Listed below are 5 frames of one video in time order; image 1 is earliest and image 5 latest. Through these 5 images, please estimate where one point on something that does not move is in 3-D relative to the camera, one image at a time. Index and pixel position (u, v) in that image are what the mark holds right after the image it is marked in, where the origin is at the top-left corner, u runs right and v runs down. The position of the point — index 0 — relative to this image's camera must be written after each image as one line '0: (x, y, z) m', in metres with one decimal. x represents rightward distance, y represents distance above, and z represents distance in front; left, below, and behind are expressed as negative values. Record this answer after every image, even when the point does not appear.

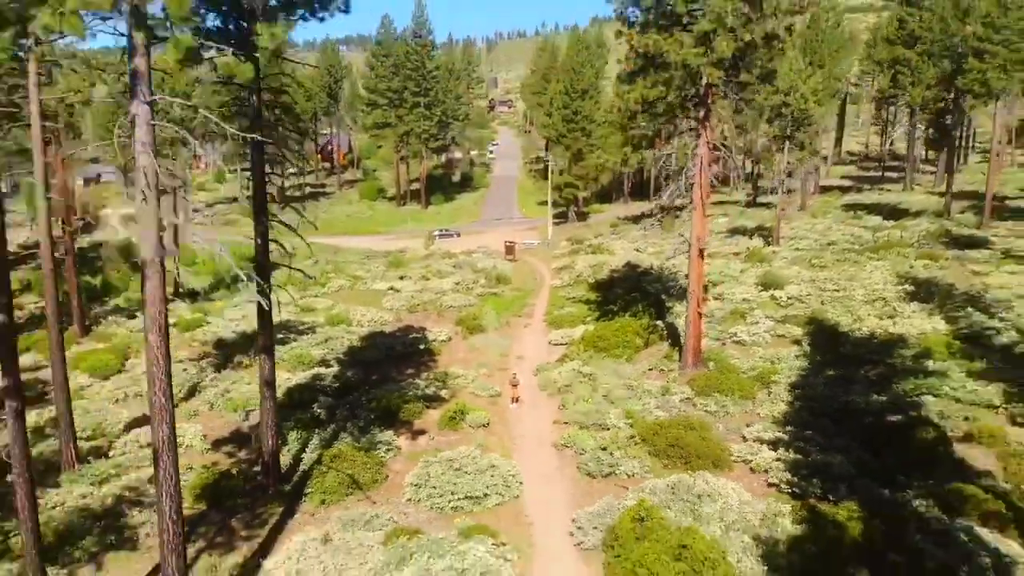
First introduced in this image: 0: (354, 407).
0: (-4.3, -3.2, +19.8) m
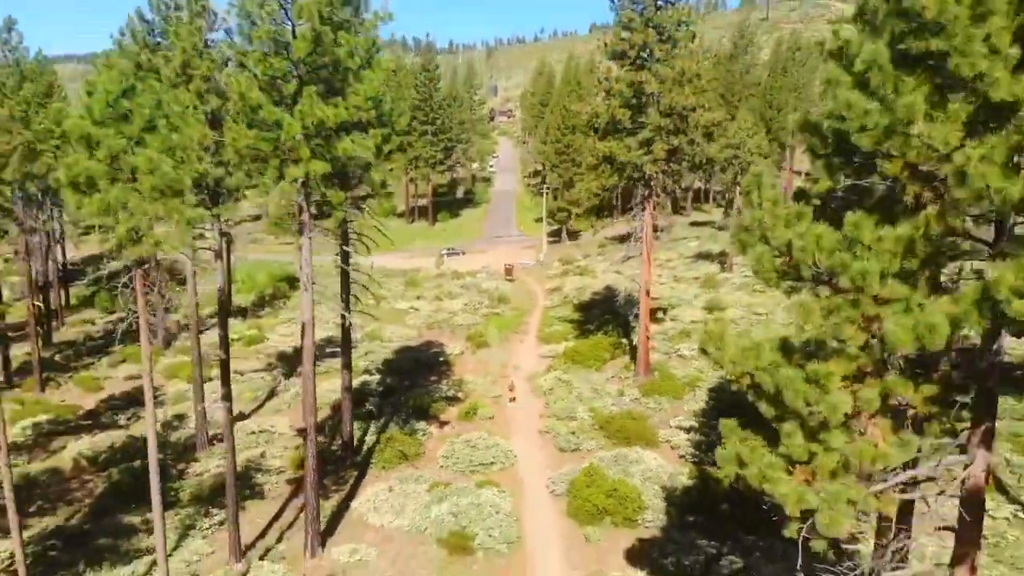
0: (-4.4, -4.4, +27.1) m
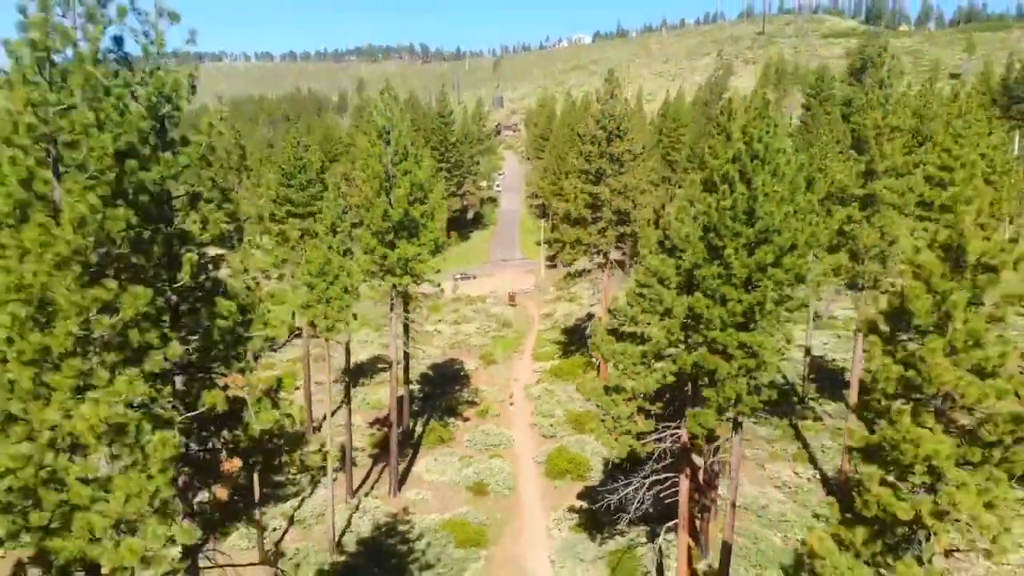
0: (-4.4, -6.6, +39.7) m
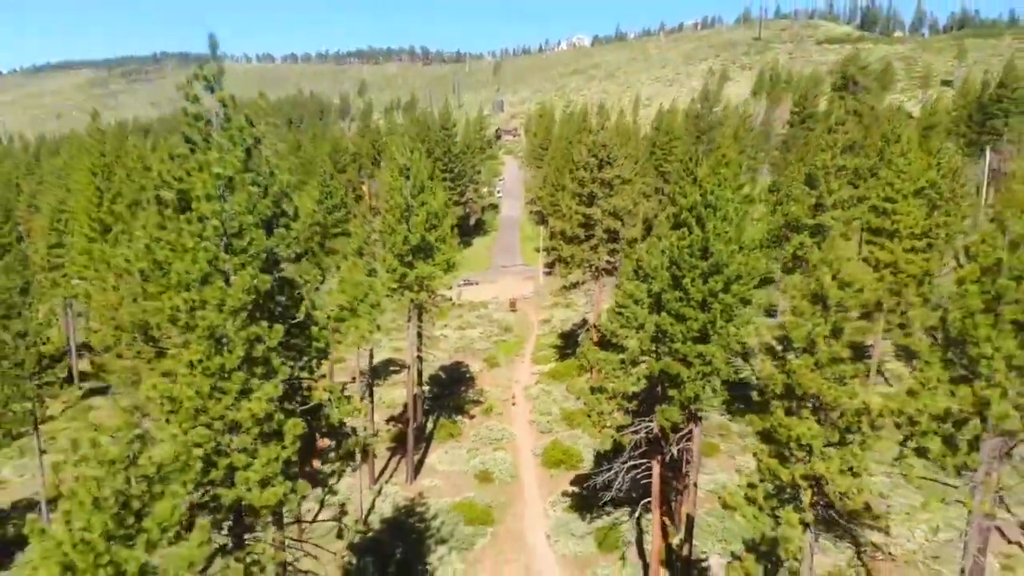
0: (-4.3, -7.2, +44.2) m
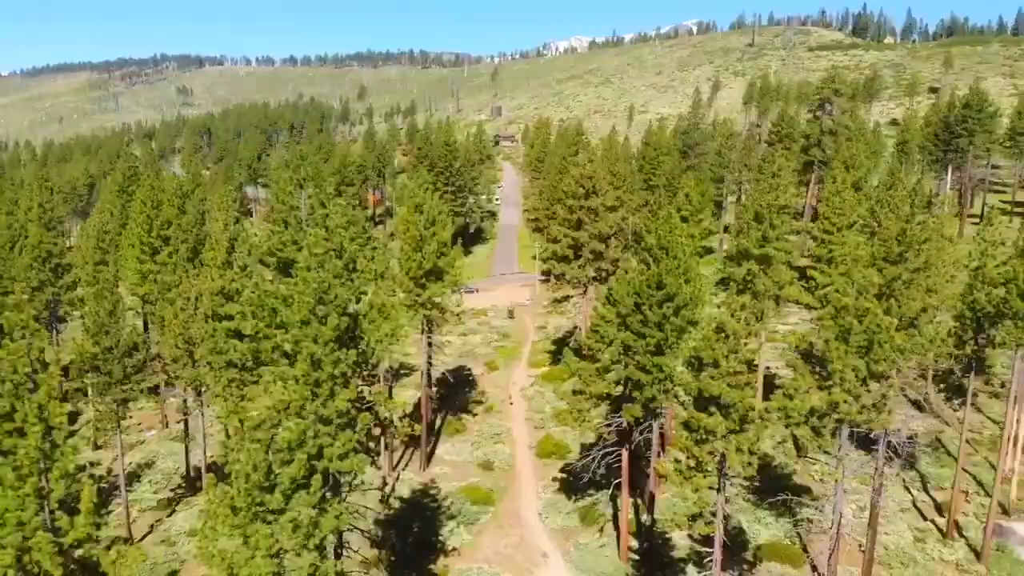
0: (-4.5, -8.2, +50.4) m
